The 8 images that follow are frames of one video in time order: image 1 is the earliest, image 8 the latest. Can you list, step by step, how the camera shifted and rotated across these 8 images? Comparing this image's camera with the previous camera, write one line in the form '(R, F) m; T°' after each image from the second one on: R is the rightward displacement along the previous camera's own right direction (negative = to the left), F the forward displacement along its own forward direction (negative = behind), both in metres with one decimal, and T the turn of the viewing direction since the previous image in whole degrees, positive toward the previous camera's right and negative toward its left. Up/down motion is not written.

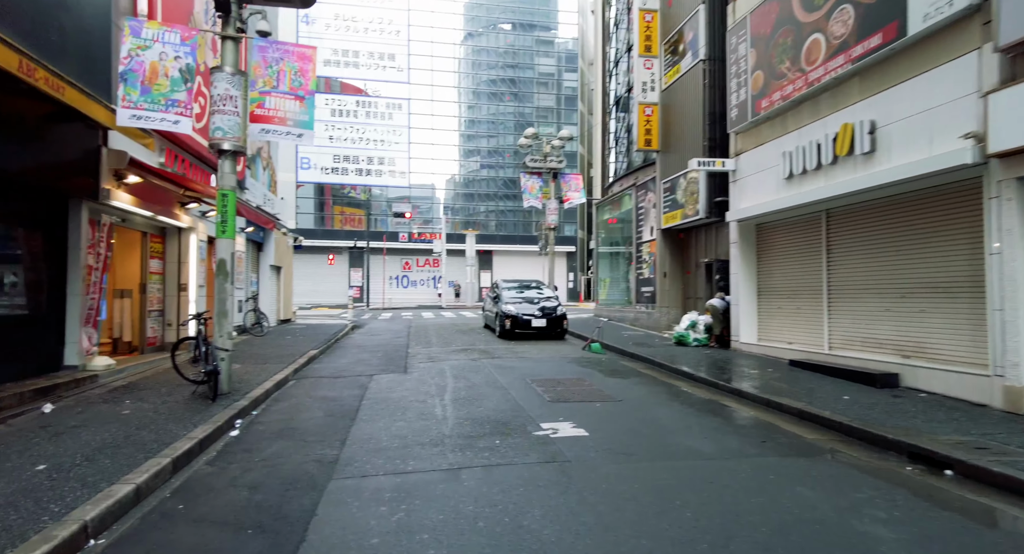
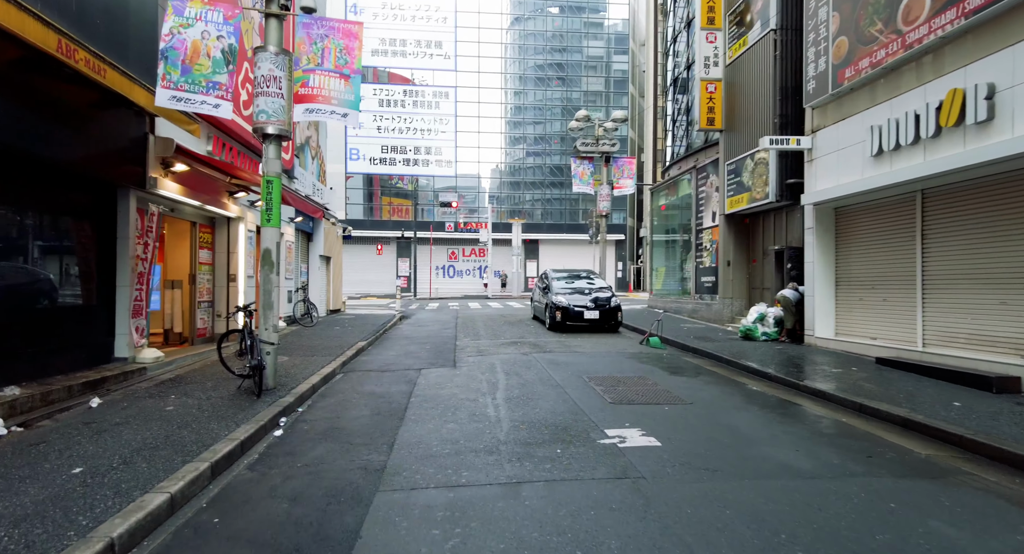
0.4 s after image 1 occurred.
(-0.2, +0.6) m; -5°
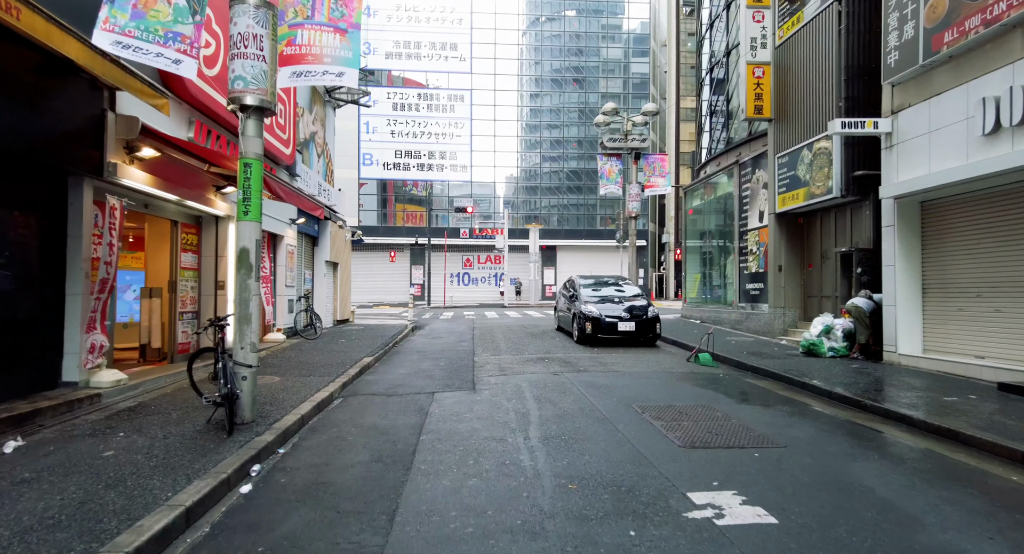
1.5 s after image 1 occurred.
(-0.2, +1.4) m; -2°
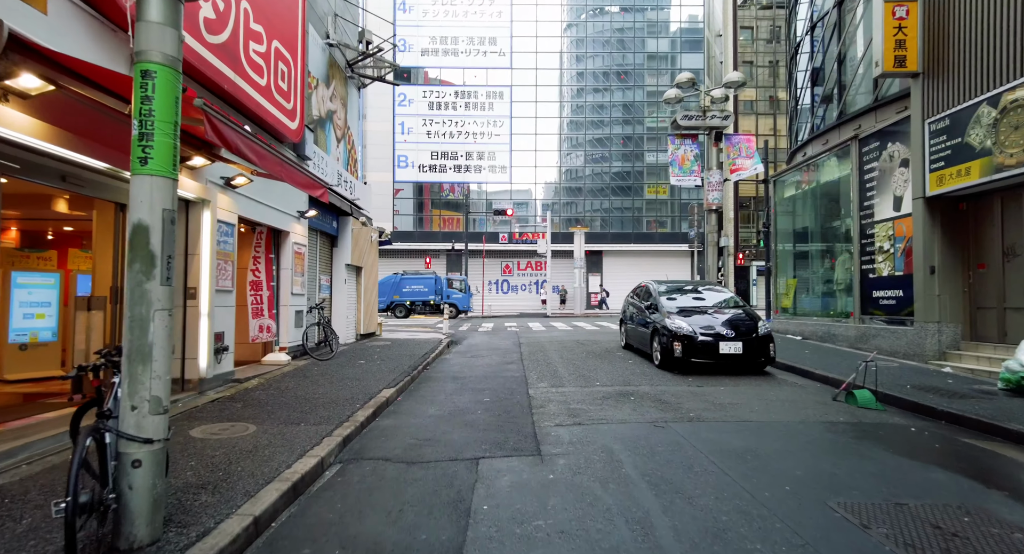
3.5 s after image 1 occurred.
(-0.5, +2.7) m; -4°
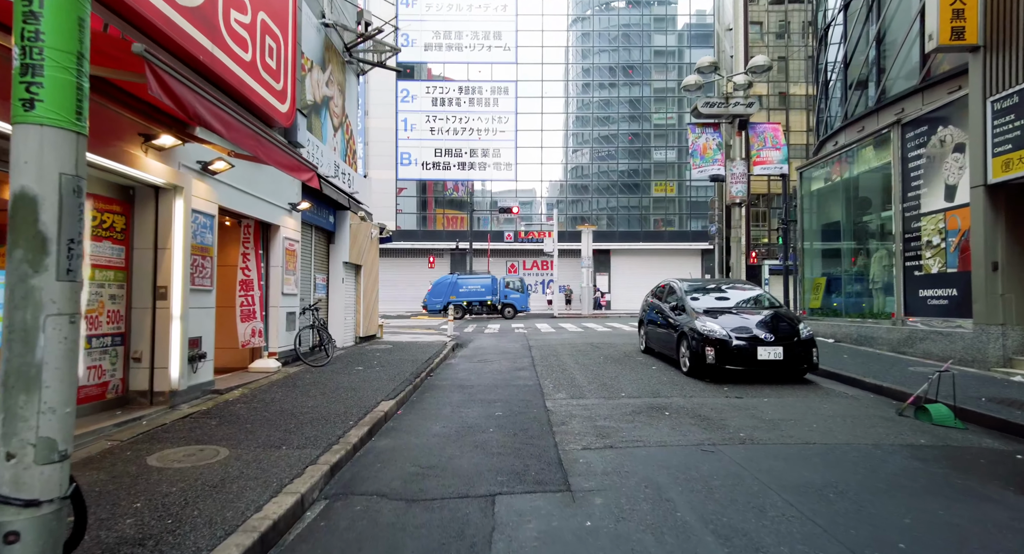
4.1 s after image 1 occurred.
(-0.1, +0.9) m; 0°
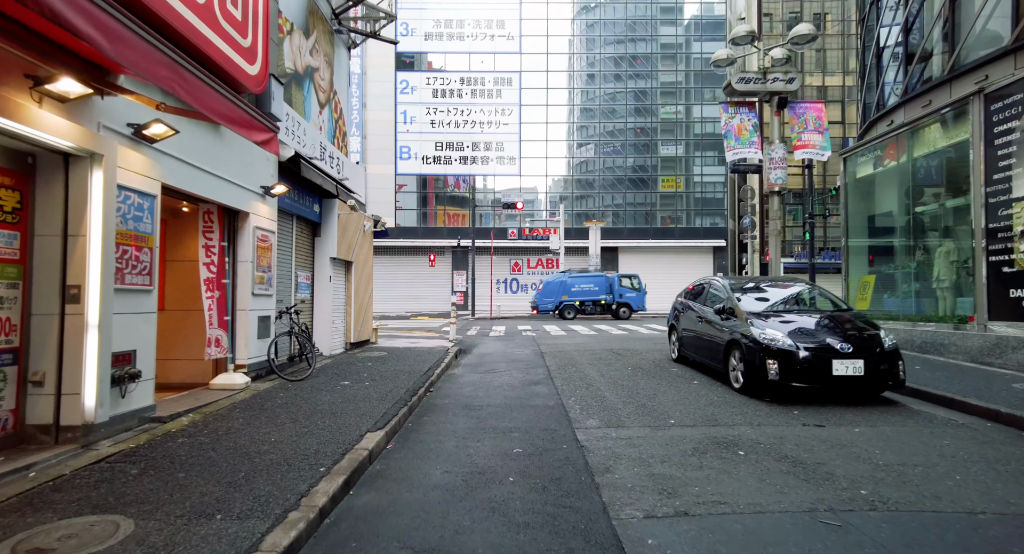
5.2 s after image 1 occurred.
(-0.2, +1.5) m; 0°
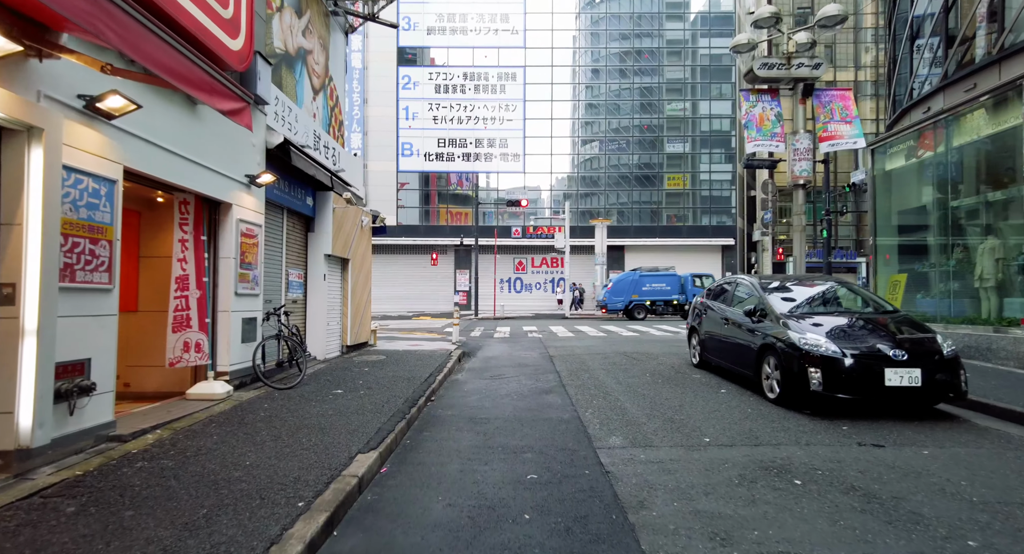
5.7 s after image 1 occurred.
(-0.1, +0.7) m; 0°
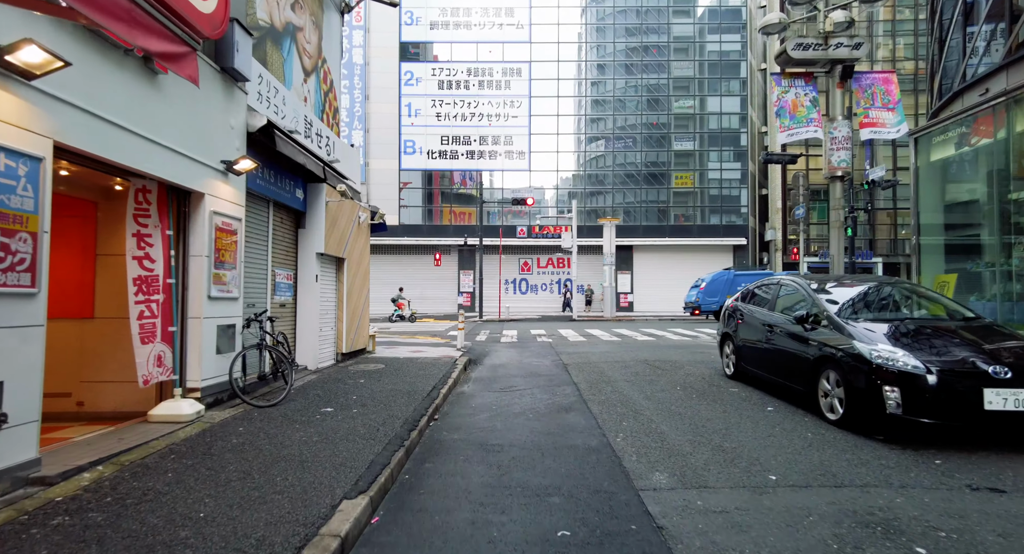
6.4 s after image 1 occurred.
(-0.2, +1.0) m; 0°
